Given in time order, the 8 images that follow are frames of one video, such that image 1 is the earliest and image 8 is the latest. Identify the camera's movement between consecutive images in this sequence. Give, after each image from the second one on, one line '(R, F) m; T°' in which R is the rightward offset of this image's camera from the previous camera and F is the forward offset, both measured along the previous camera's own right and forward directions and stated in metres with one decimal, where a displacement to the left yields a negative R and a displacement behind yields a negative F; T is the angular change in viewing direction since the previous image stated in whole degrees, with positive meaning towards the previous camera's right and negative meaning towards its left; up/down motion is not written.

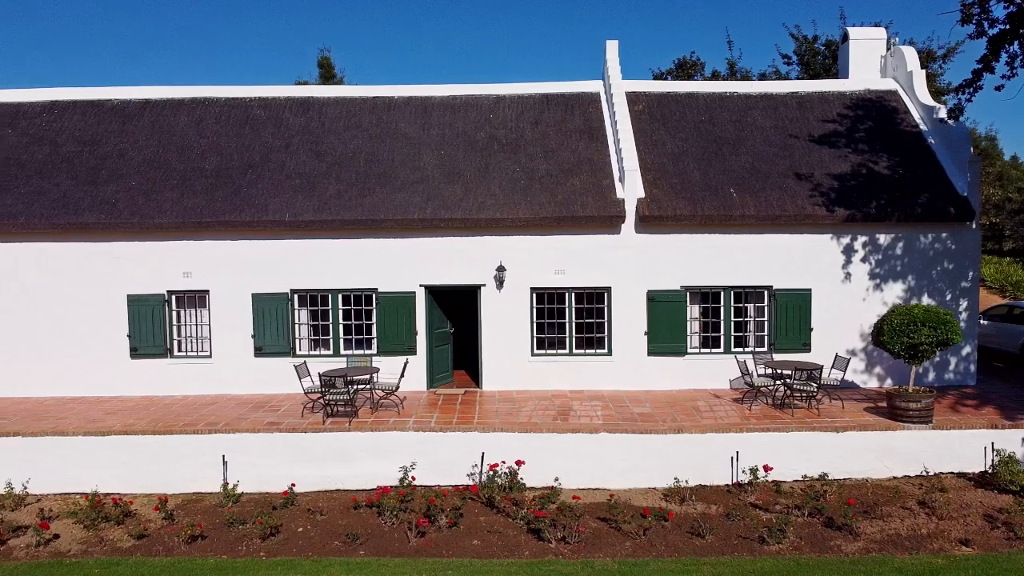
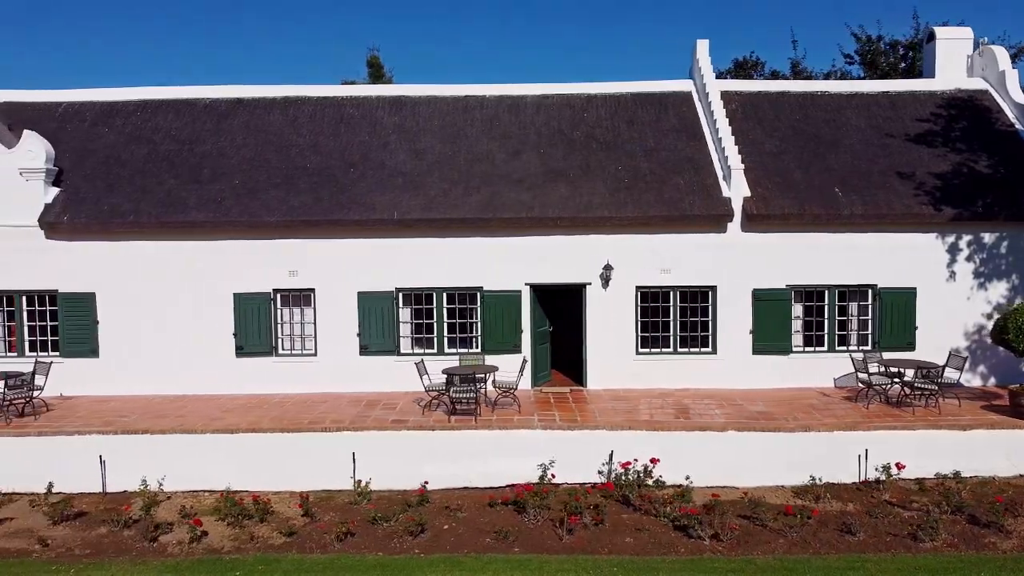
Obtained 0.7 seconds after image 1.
(-1.7, 0.0) m; 0°
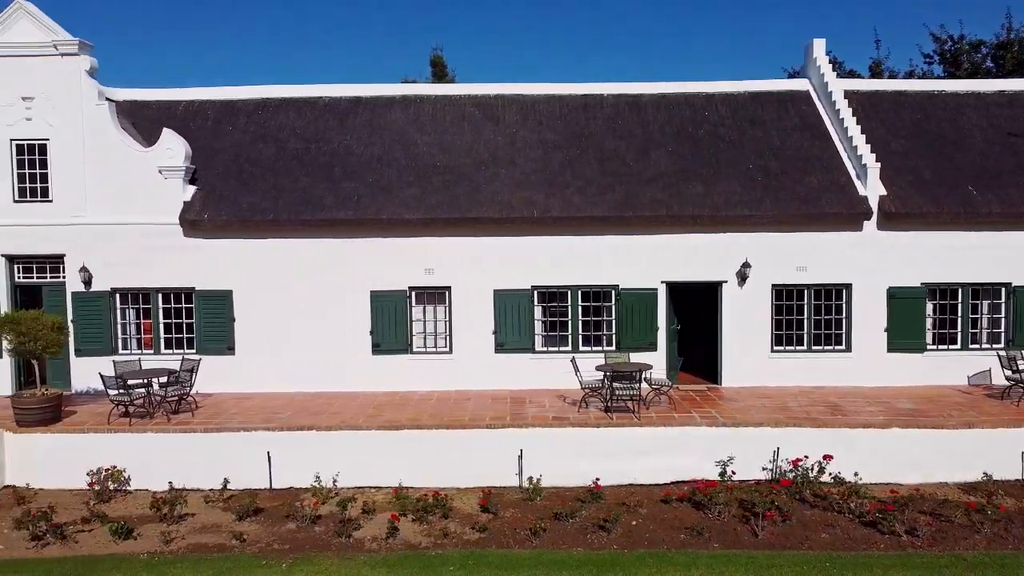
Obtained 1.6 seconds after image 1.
(-2.3, 0.0) m; 0°
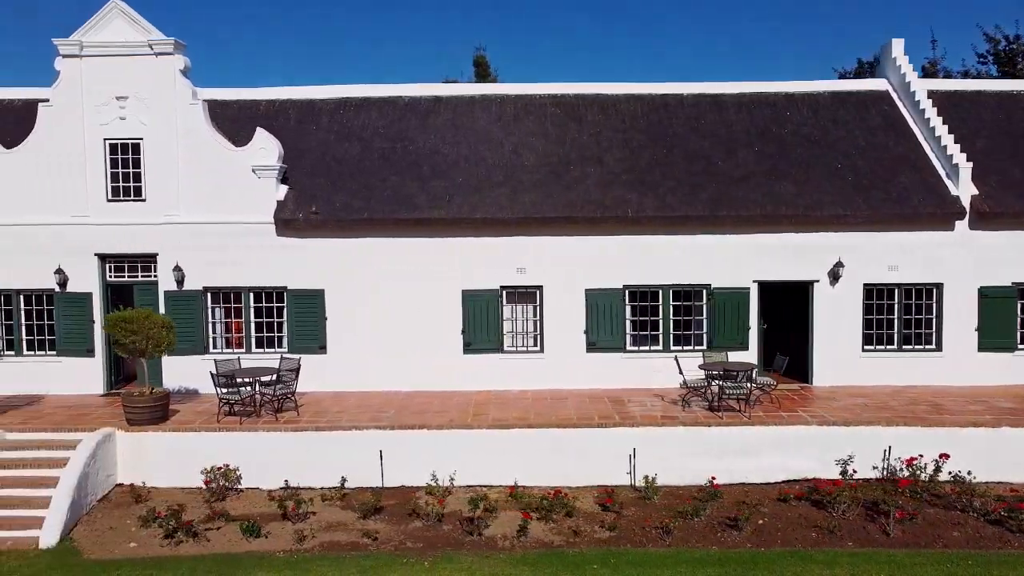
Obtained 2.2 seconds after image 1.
(-1.5, 0.0) m; 0°
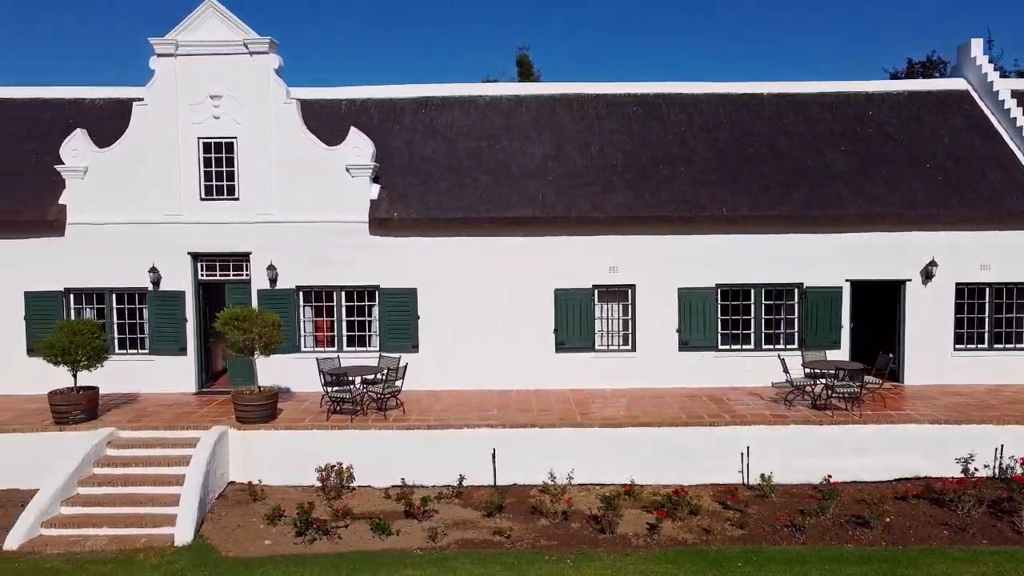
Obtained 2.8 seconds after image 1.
(-1.5, 0.0) m; 0°
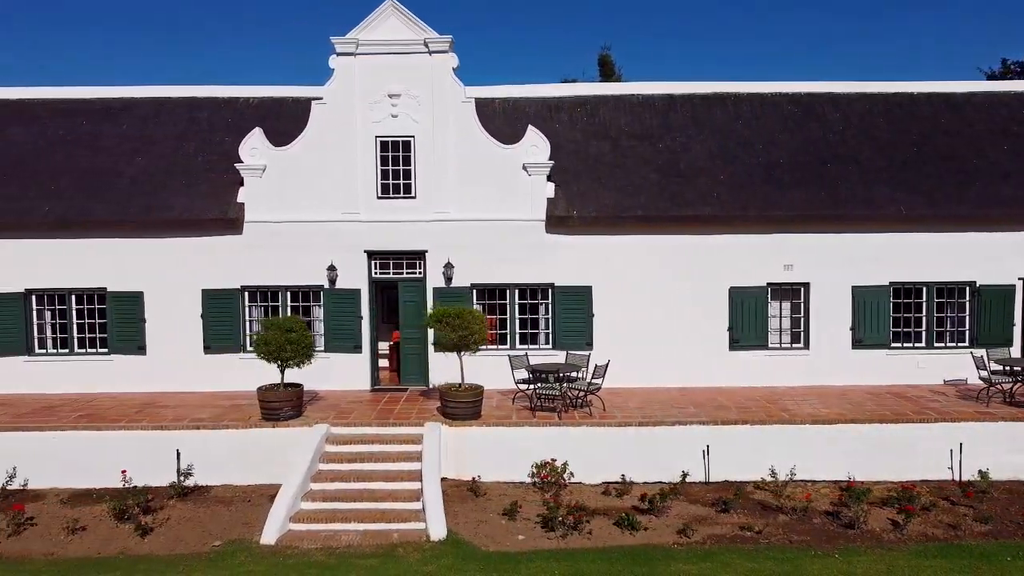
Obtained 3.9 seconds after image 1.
(-2.9, -0.1) m; 0°
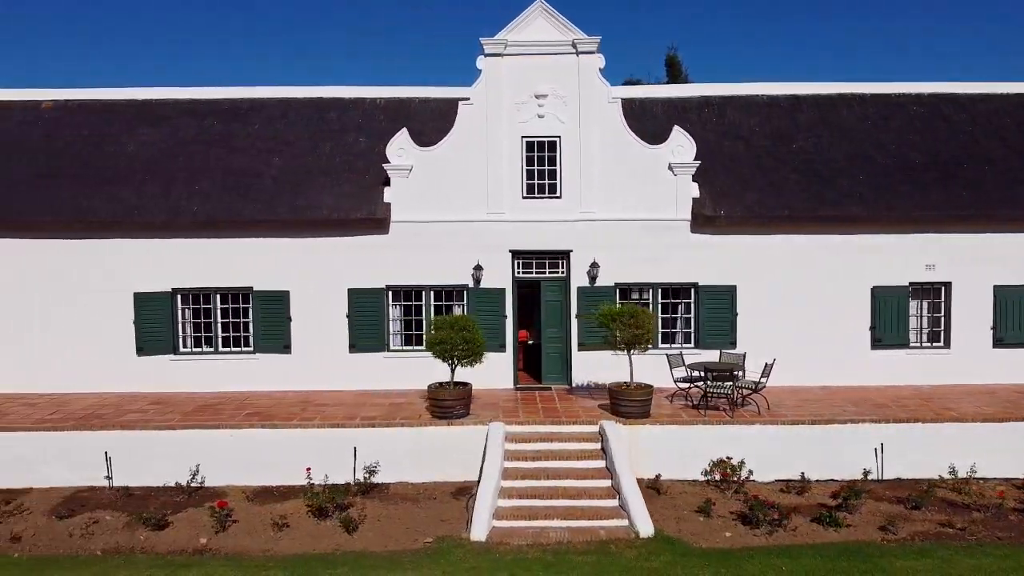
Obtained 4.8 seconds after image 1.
(-2.4, -0.1) m; 0°
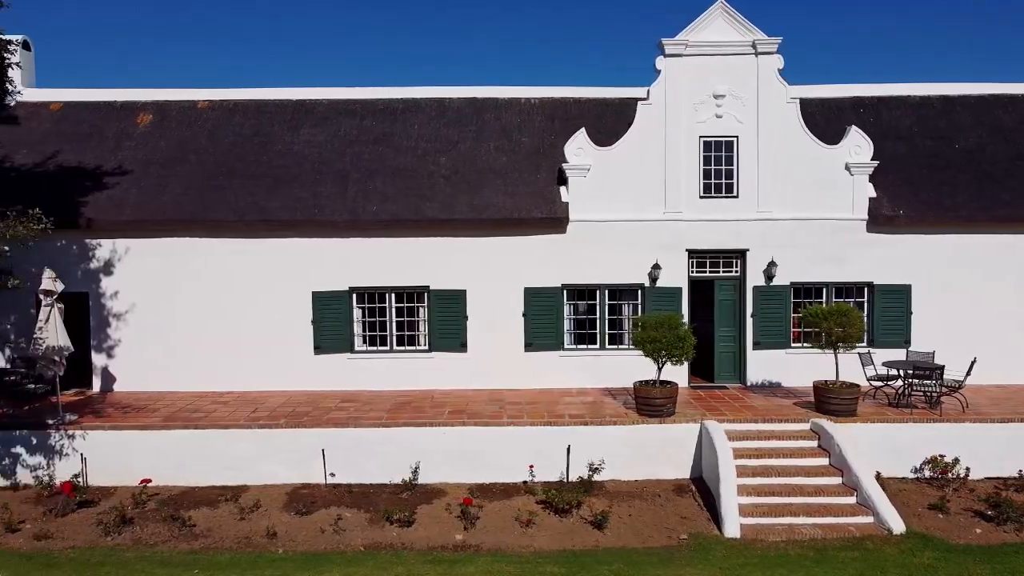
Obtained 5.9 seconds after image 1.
(-3.0, -0.1) m; 0°
